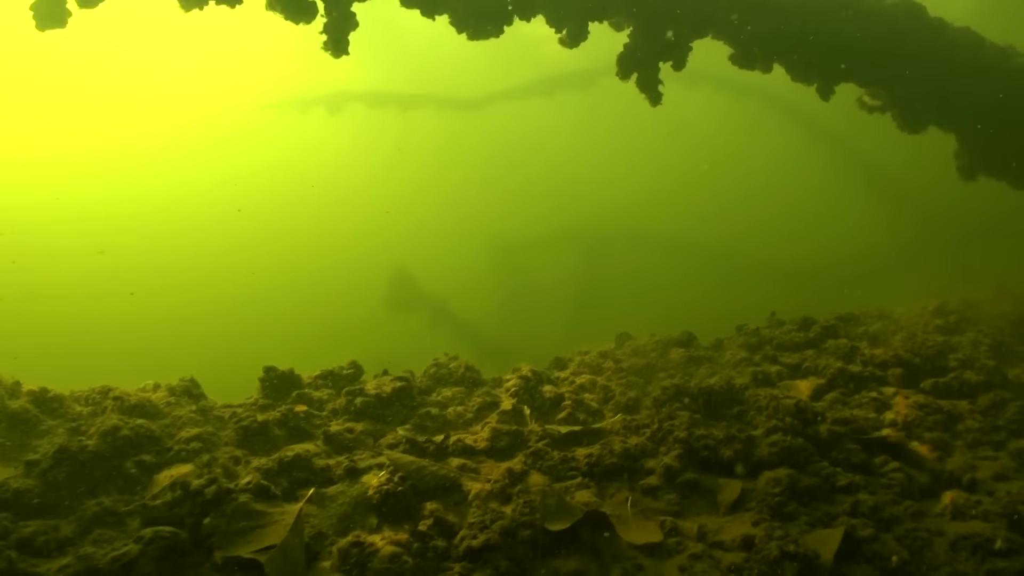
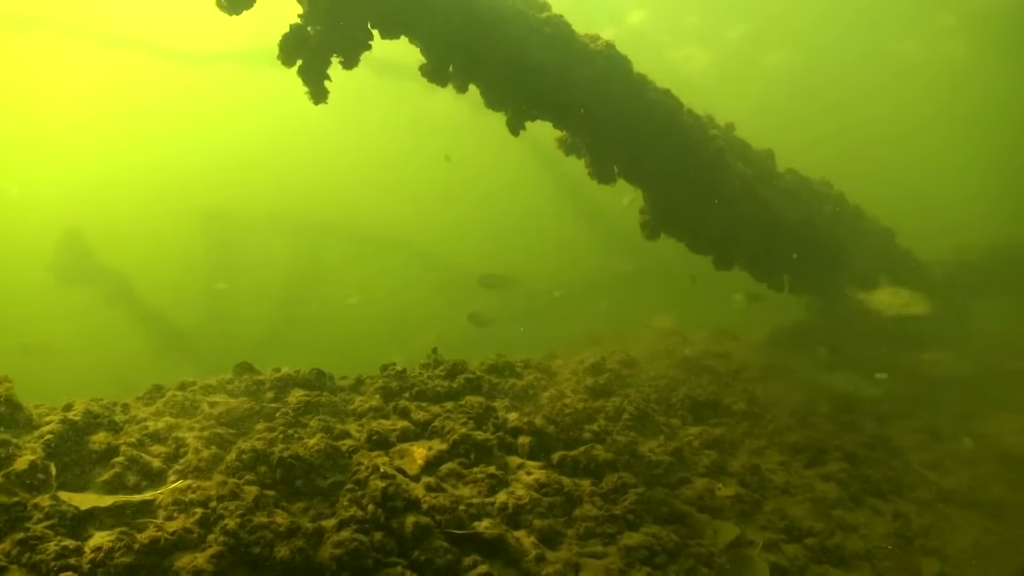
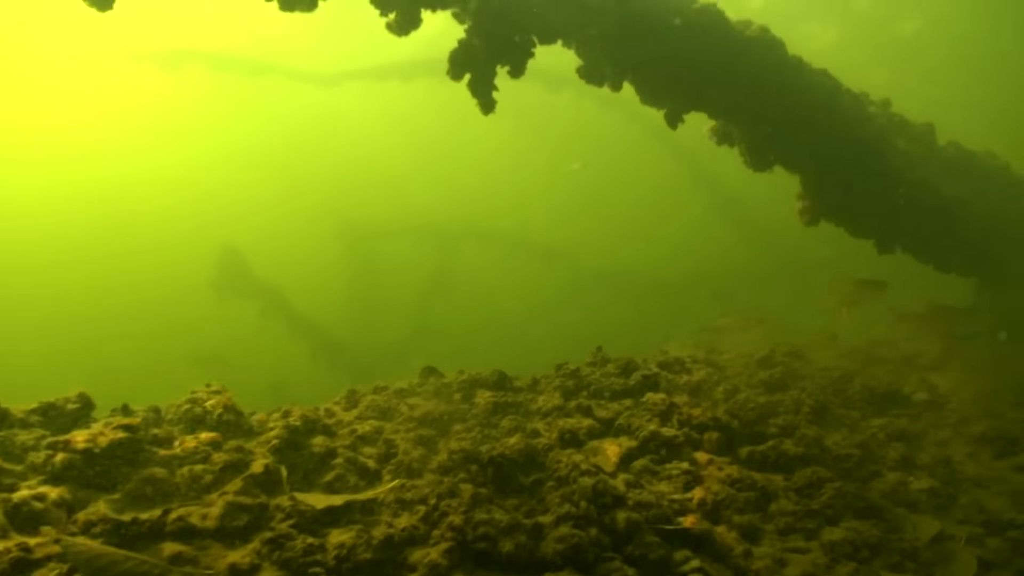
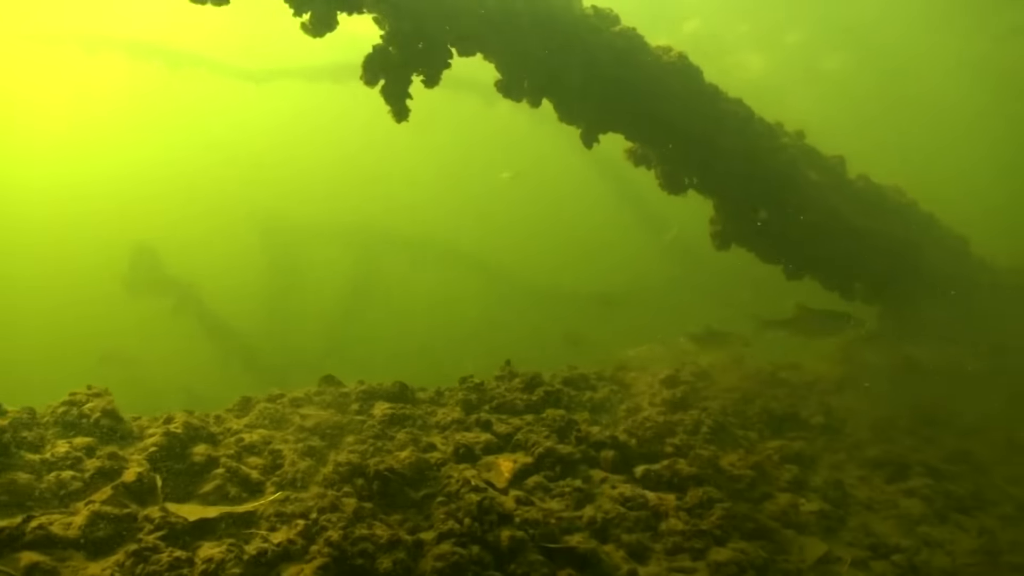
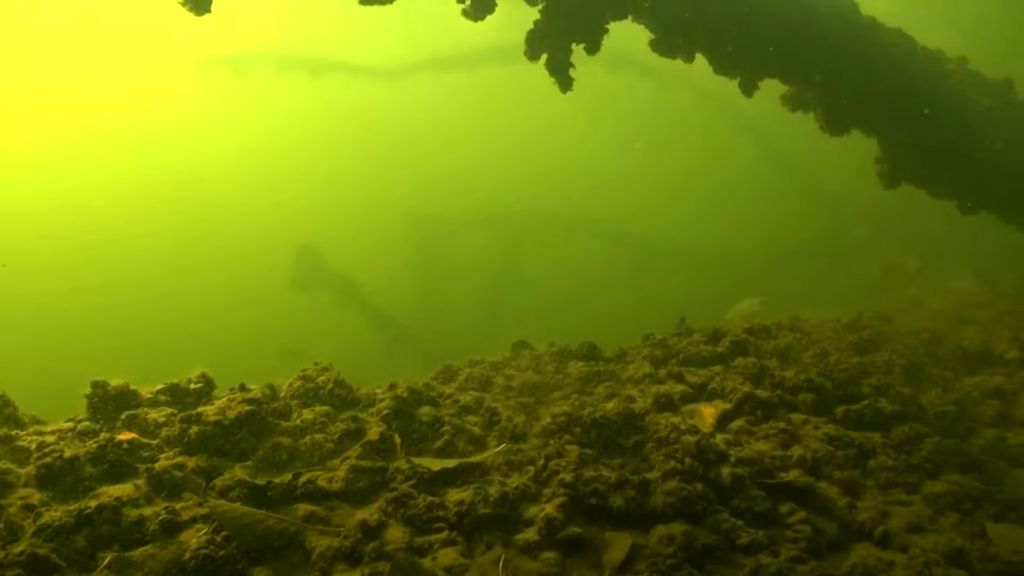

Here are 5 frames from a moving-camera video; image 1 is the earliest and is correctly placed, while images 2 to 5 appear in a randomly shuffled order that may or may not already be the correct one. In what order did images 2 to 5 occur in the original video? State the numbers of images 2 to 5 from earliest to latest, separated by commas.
5, 3, 4, 2
